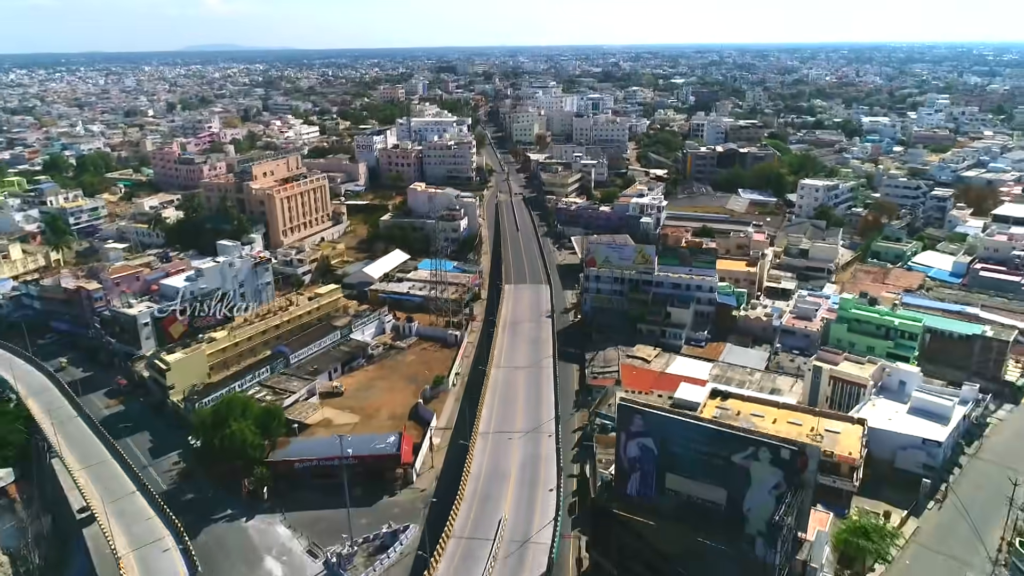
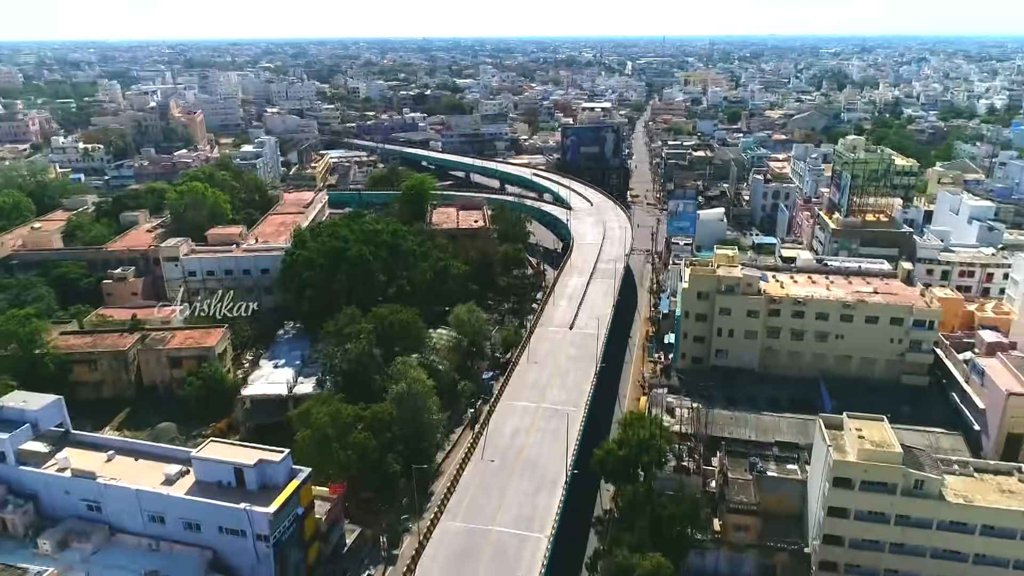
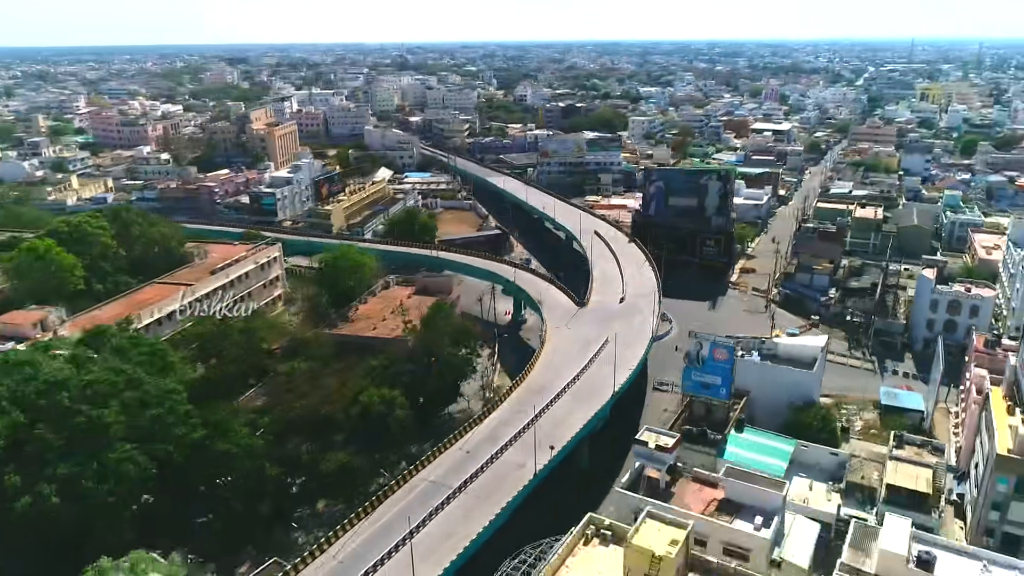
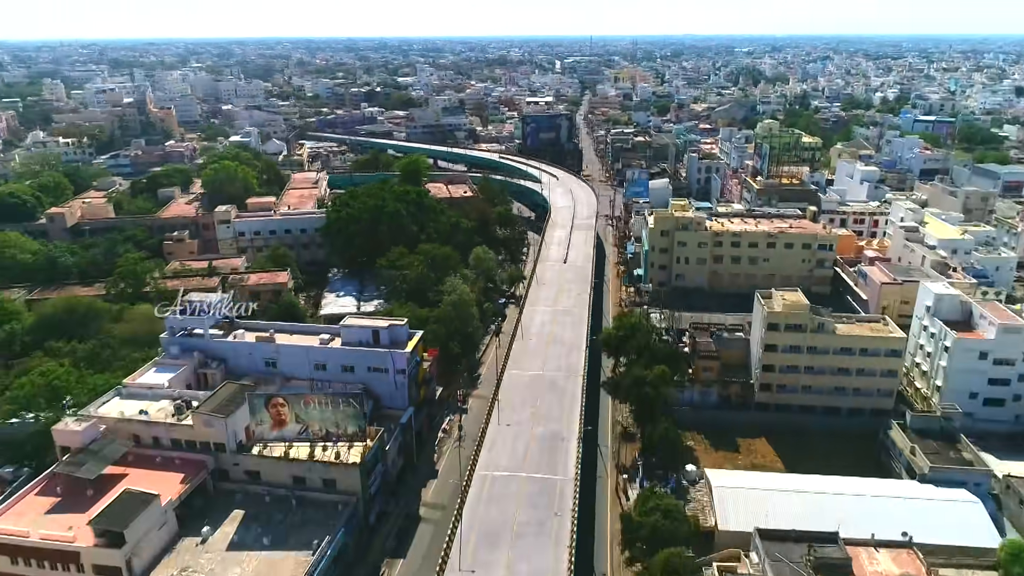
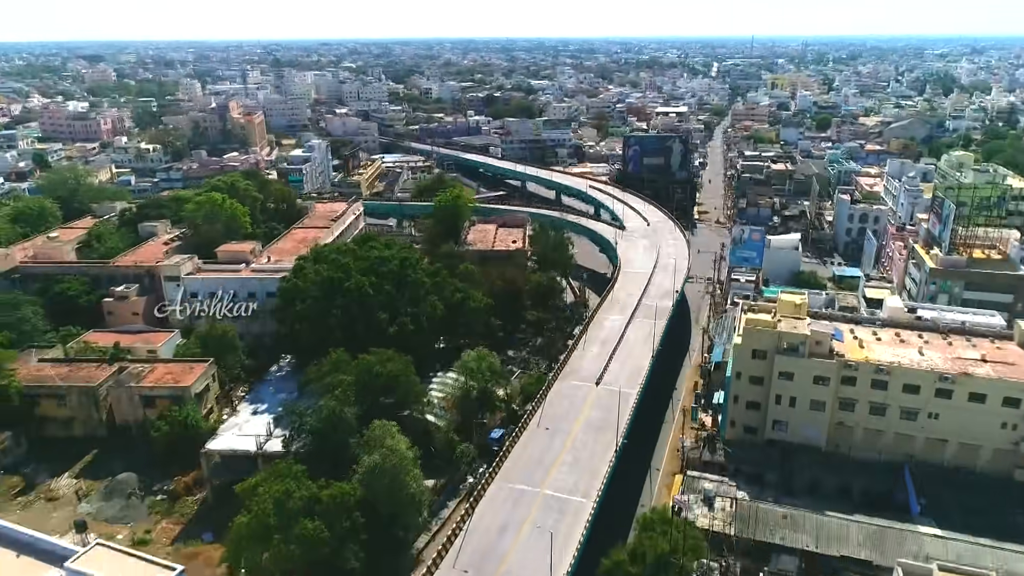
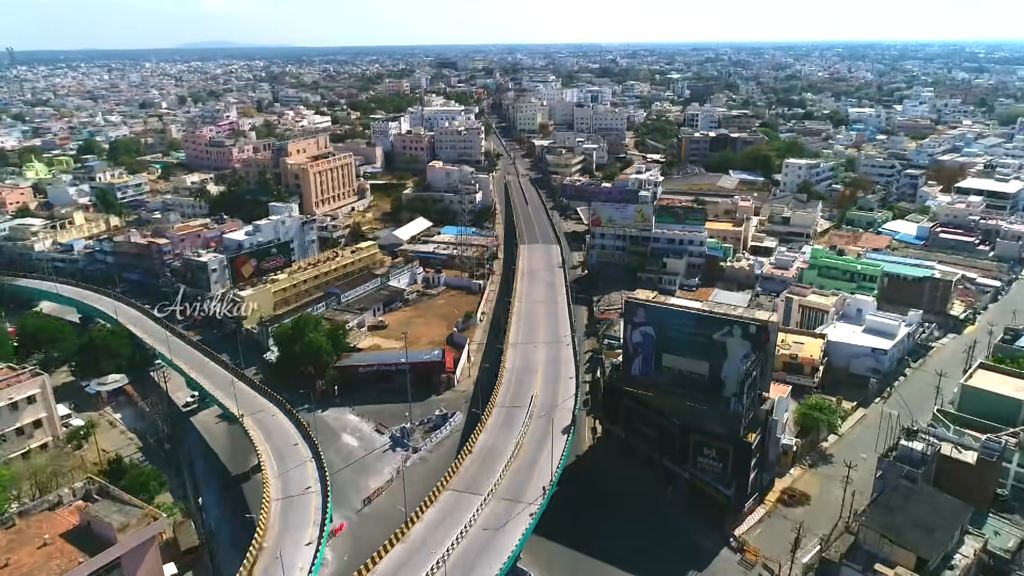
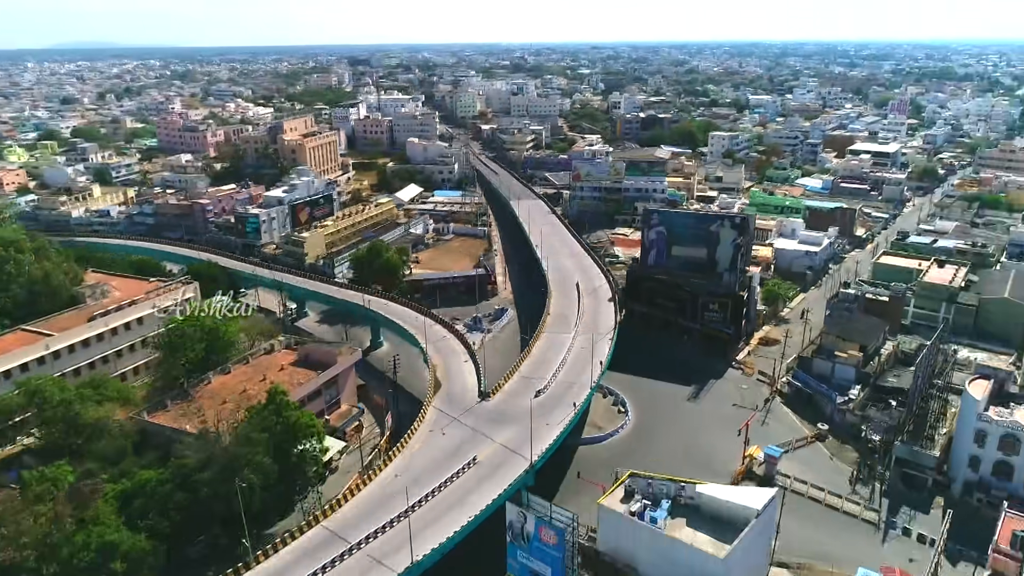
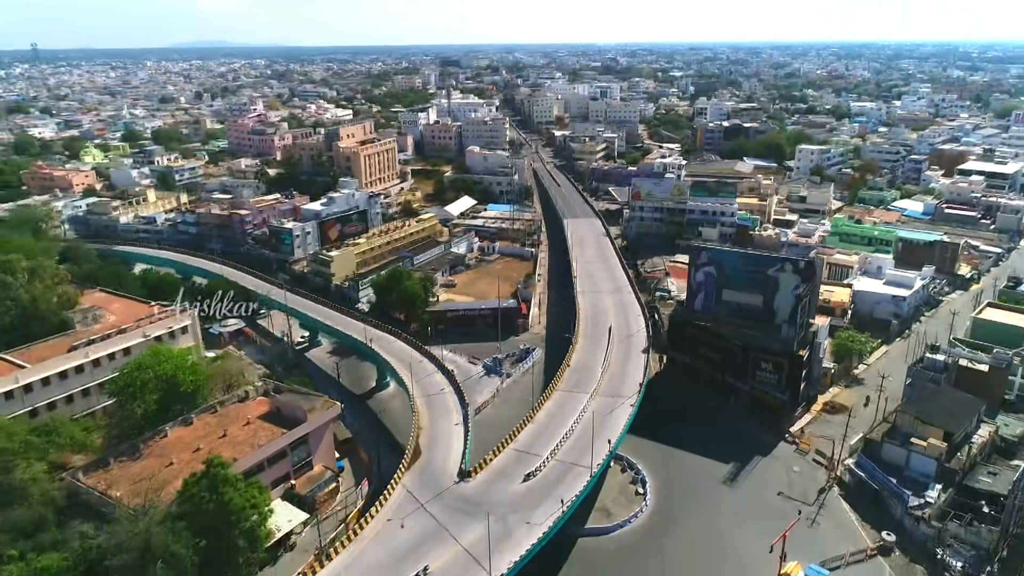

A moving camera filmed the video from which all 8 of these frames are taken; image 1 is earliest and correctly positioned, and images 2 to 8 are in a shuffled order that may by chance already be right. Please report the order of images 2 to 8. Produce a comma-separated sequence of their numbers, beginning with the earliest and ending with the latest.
6, 8, 7, 3, 5, 2, 4
